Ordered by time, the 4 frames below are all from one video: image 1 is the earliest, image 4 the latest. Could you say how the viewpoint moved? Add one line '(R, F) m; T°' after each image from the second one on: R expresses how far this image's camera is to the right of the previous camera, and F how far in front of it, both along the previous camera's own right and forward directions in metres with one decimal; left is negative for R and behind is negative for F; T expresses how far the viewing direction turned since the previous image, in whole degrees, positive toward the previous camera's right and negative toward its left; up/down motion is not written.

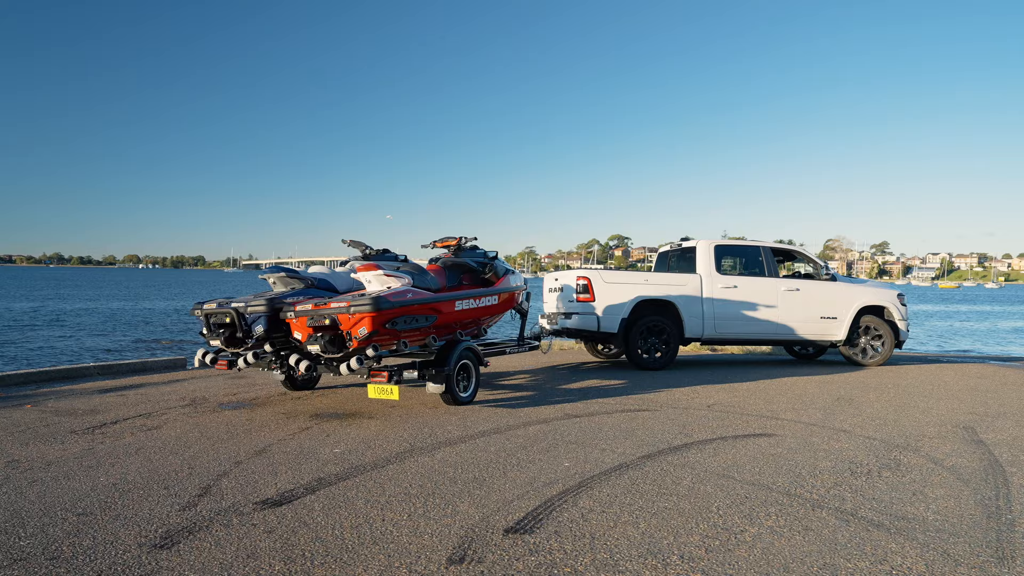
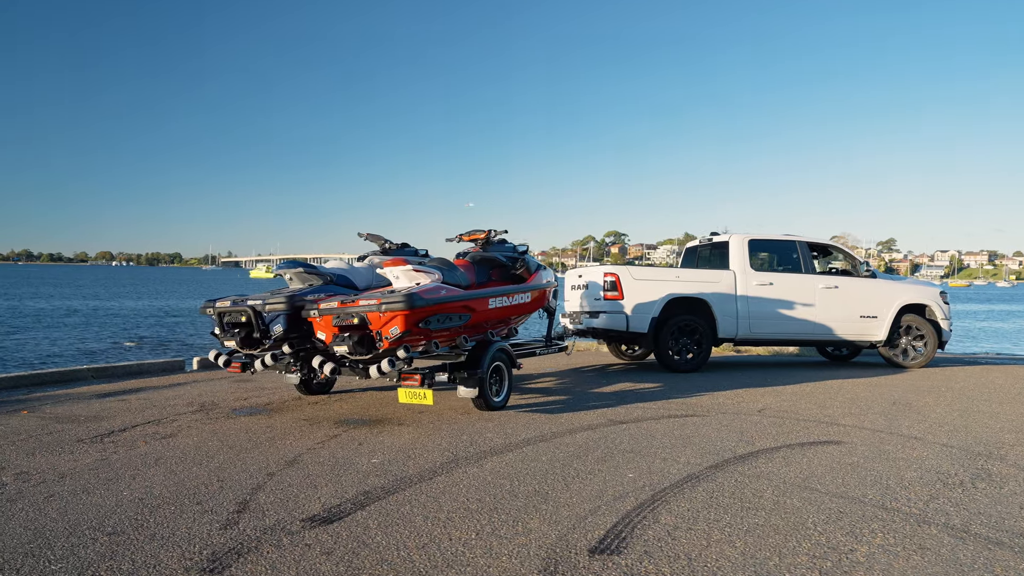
(-0.4, +0.3) m; +1°
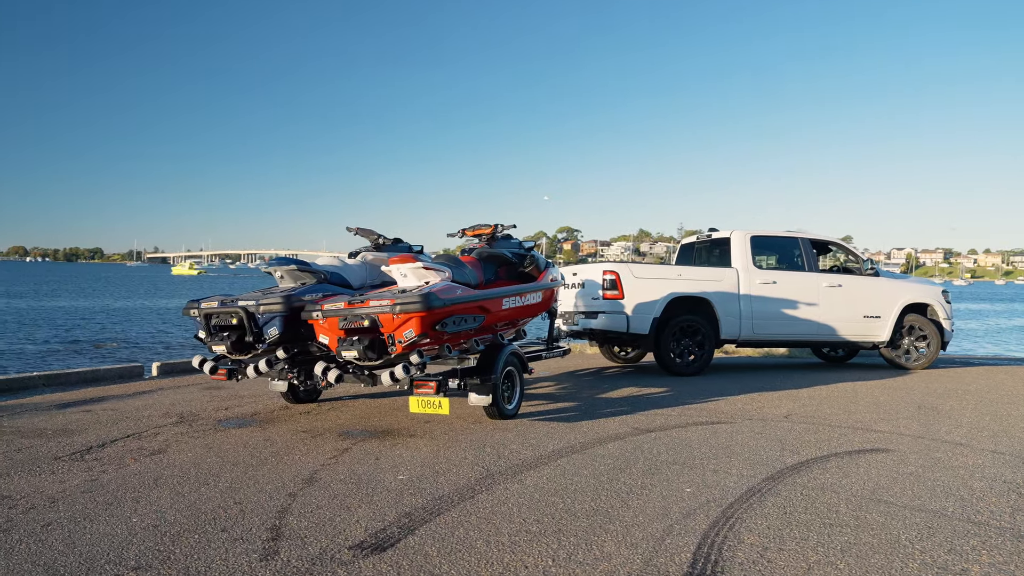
(-0.6, +0.3) m; +4°
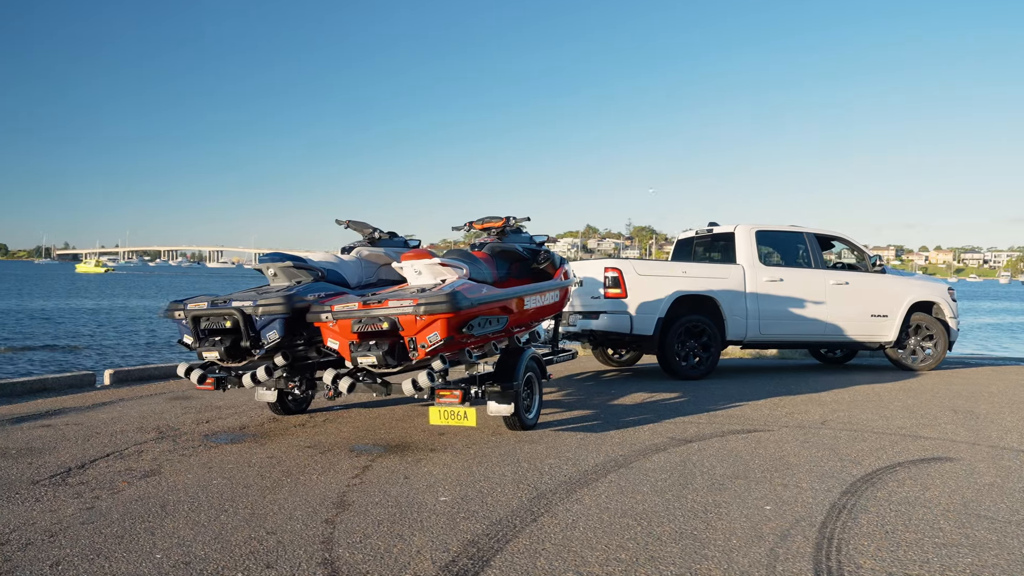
(-0.7, +0.4) m; +4°
